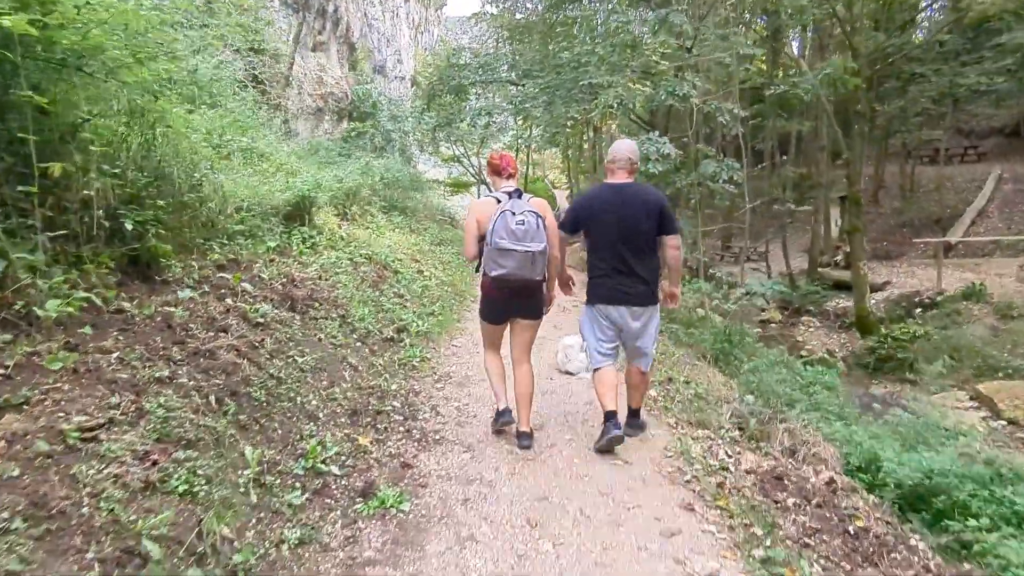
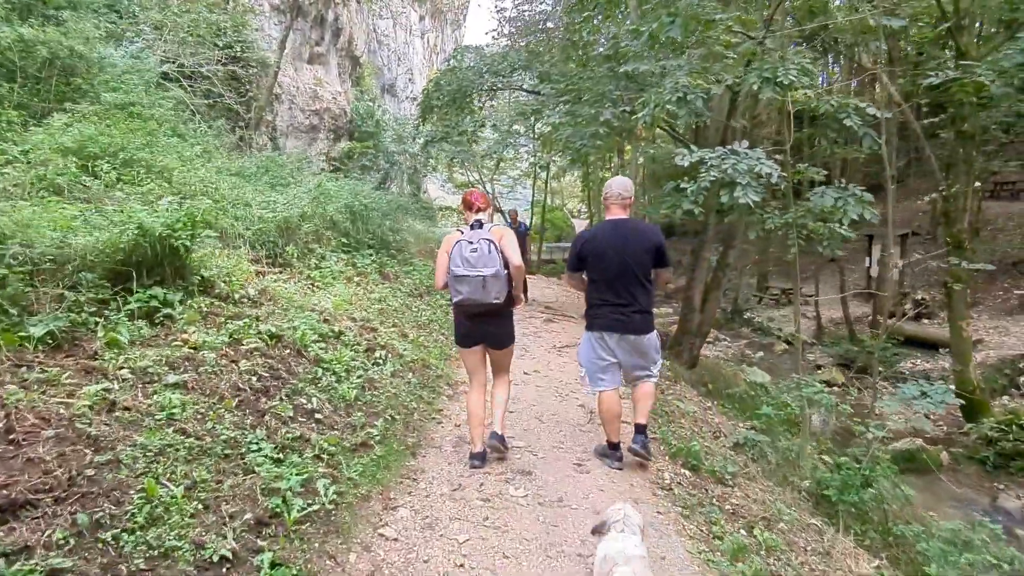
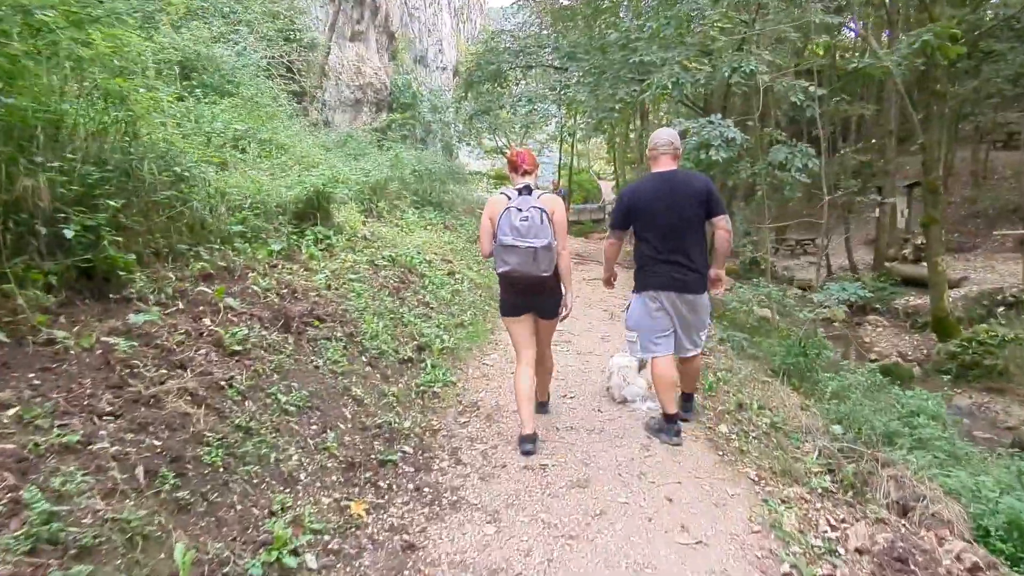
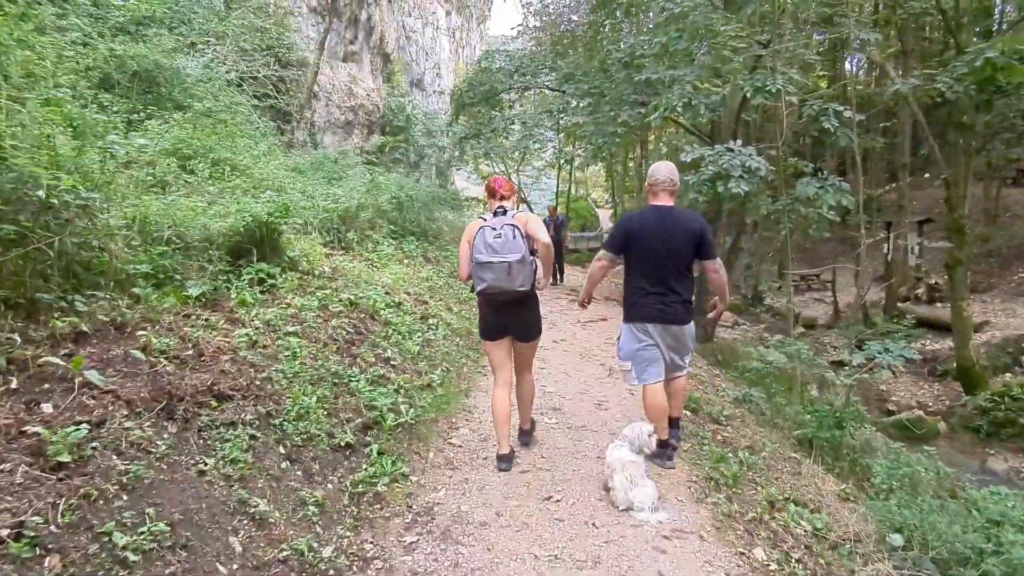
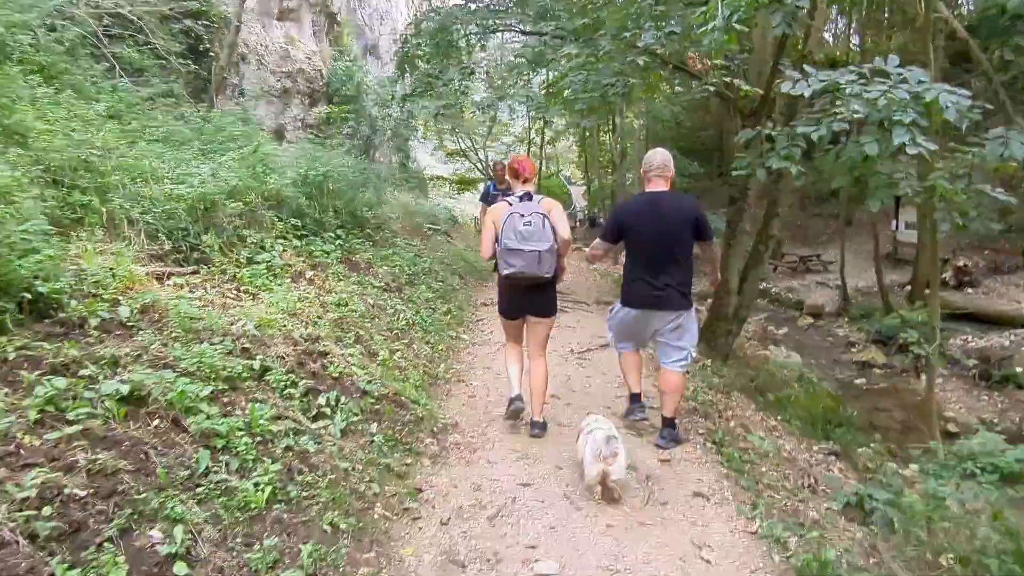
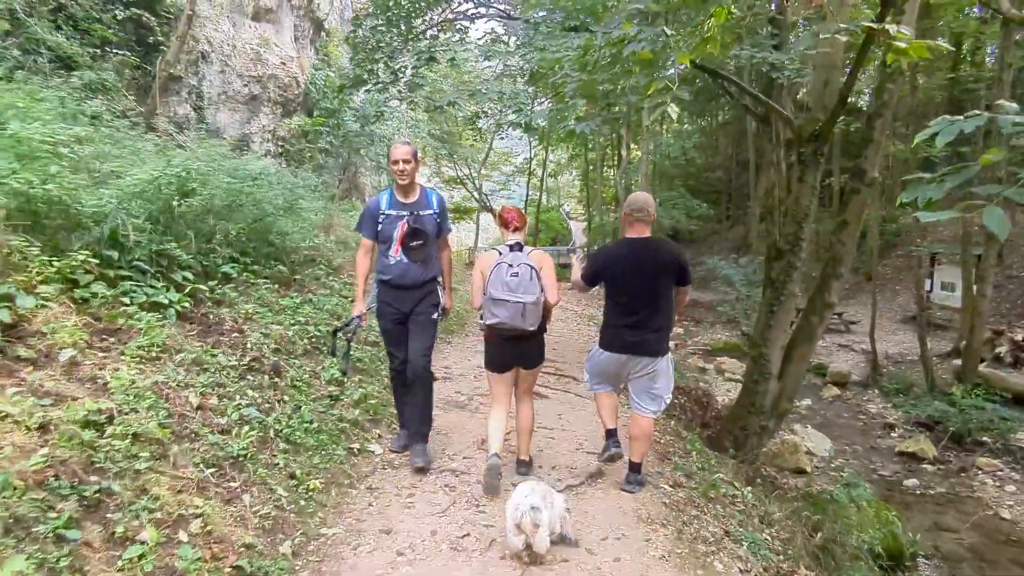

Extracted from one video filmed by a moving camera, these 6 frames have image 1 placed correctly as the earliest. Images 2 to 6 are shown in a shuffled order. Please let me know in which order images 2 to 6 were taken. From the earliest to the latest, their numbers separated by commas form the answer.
3, 4, 2, 5, 6
